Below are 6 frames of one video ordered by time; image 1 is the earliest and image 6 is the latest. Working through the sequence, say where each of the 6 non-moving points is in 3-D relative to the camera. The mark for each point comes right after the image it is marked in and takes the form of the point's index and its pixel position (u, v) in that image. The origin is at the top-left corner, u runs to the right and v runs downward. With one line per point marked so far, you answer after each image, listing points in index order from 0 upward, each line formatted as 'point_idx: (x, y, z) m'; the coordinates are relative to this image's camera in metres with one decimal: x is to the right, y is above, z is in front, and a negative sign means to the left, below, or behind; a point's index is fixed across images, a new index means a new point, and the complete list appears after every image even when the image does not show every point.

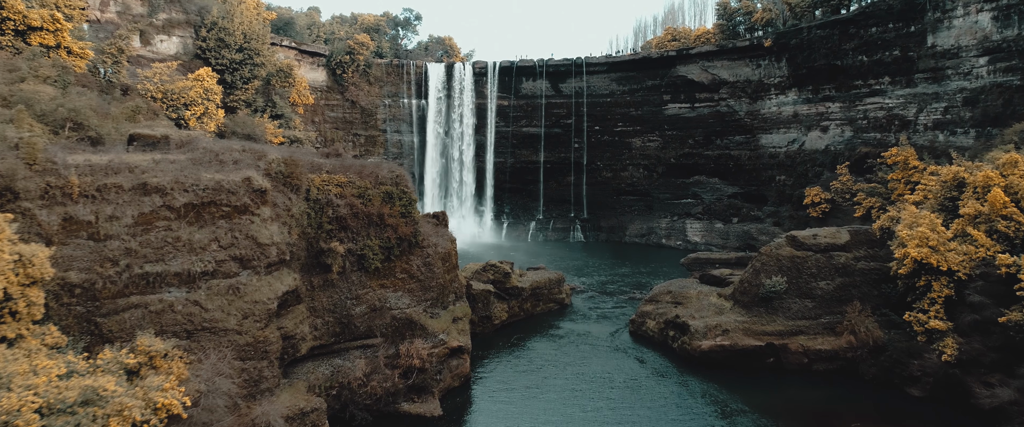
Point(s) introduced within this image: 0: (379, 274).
0: (-1.4, -0.6, +8.2) m
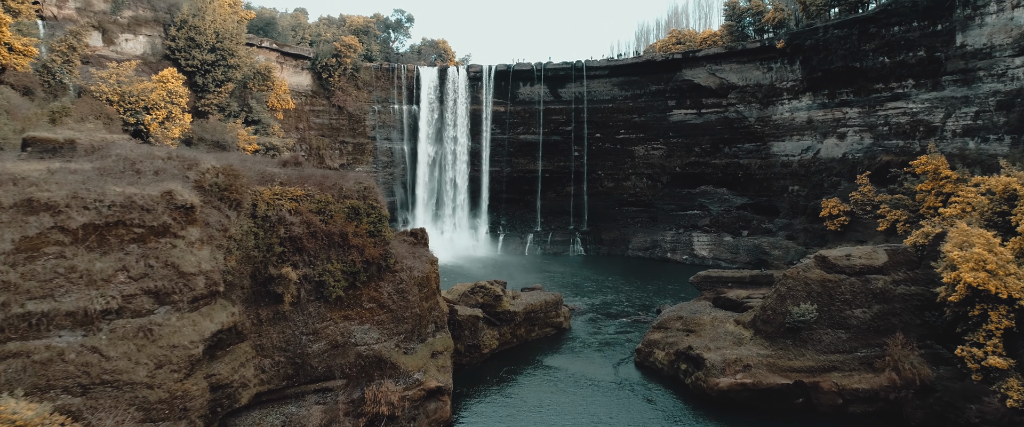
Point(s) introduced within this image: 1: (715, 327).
0: (-1.5, -0.8, +7.0) m
1: (+2.5, -1.4, +9.6) m
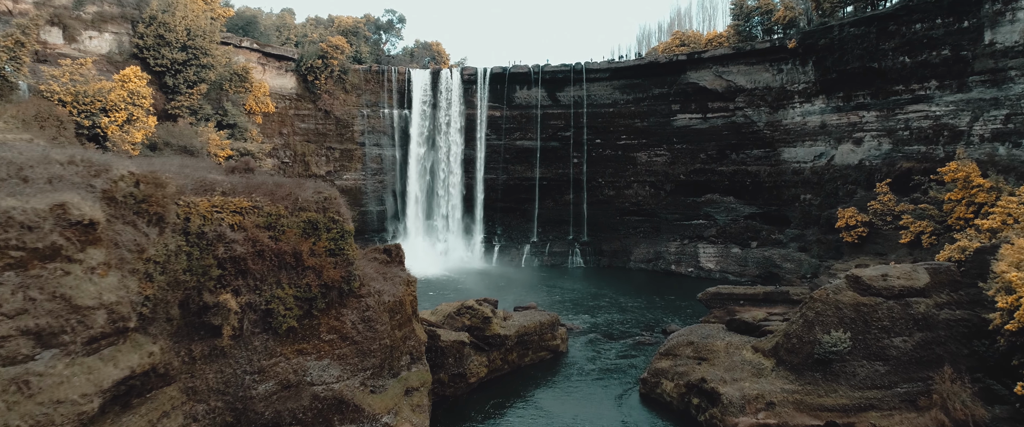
0: (-1.7, -0.9, +5.9) m
1: (+2.4, -1.6, +8.5) m
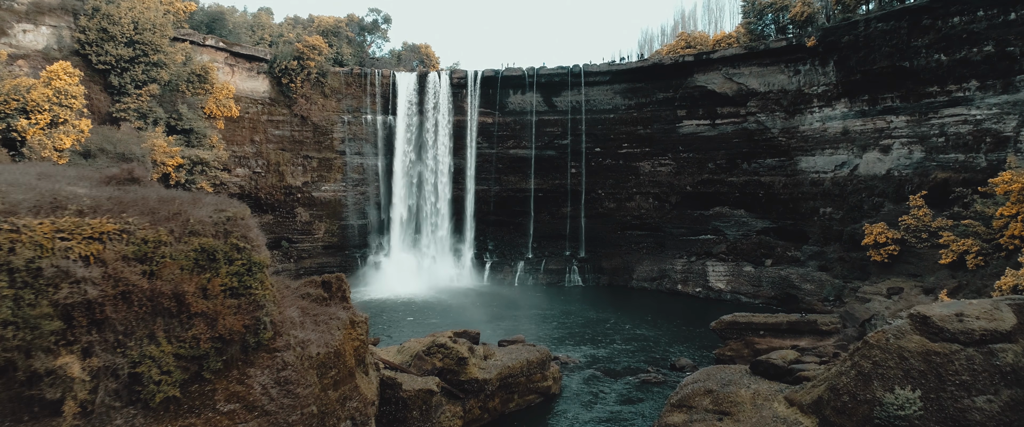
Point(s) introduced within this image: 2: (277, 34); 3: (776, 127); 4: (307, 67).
0: (-1.9, -1.1, +4.3) m
1: (+2.2, -1.7, +6.8) m
2: (-5.8, +4.4, +19.1) m
3: (+5.7, +1.9, +16.6) m
4: (-4.8, +3.4, +18.0) m
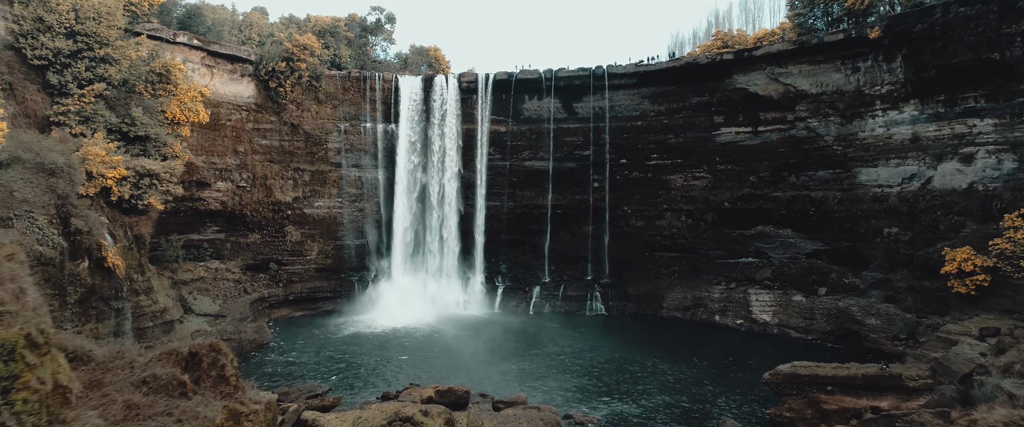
0: (-2.1, -1.2, +2.3) m
1: (+2.1, -1.9, +4.6) m
2: (-5.5, +4.0, +17.3) m
3: (+5.9, +1.5, +14.3) m
4: (-4.5, +3.0, +16.2) m
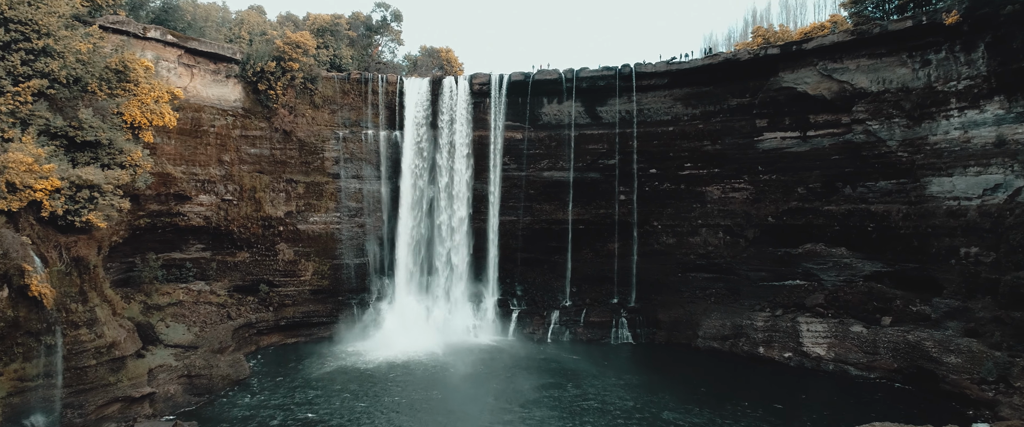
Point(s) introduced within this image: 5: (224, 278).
0: (-2.3, -1.3, +0.5) m
1: (+1.9, -2.0, +2.7) m
2: (-5.2, +3.7, +15.8) m
3: (+6.1, +1.2, +12.4) m
4: (-4.2, +2.7, +14.6) m
5: (-5.2, -1.2, +14.0) m
